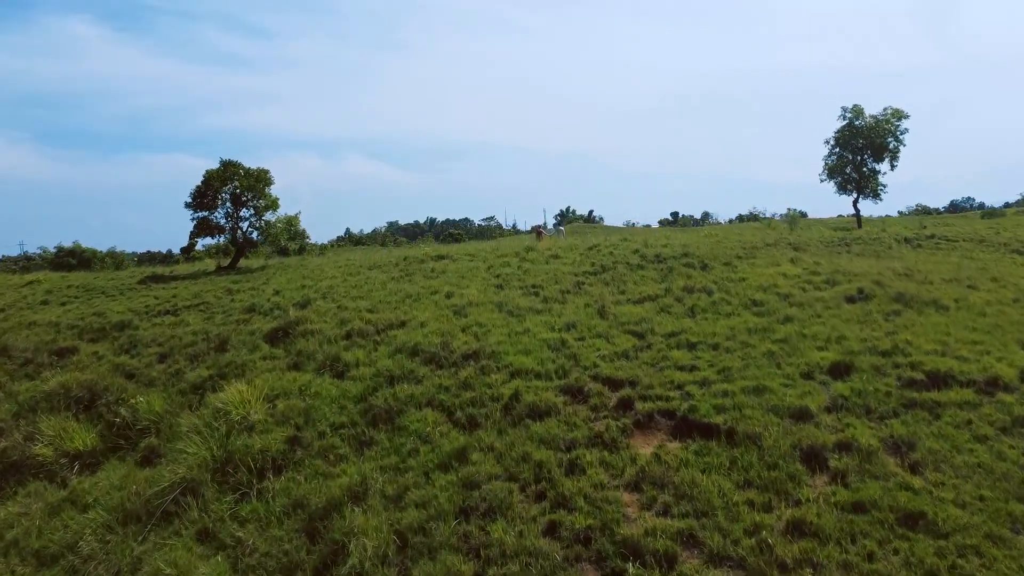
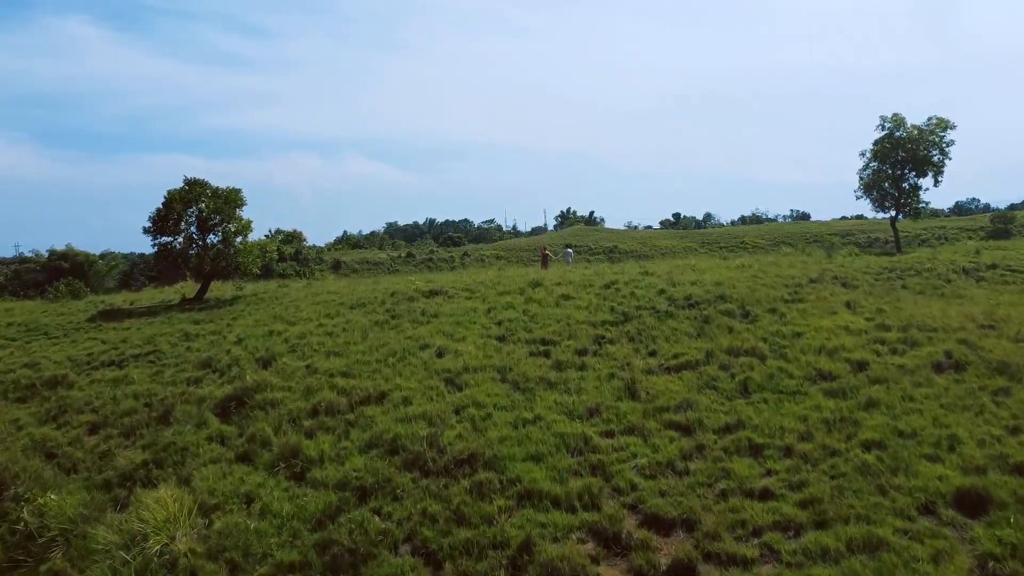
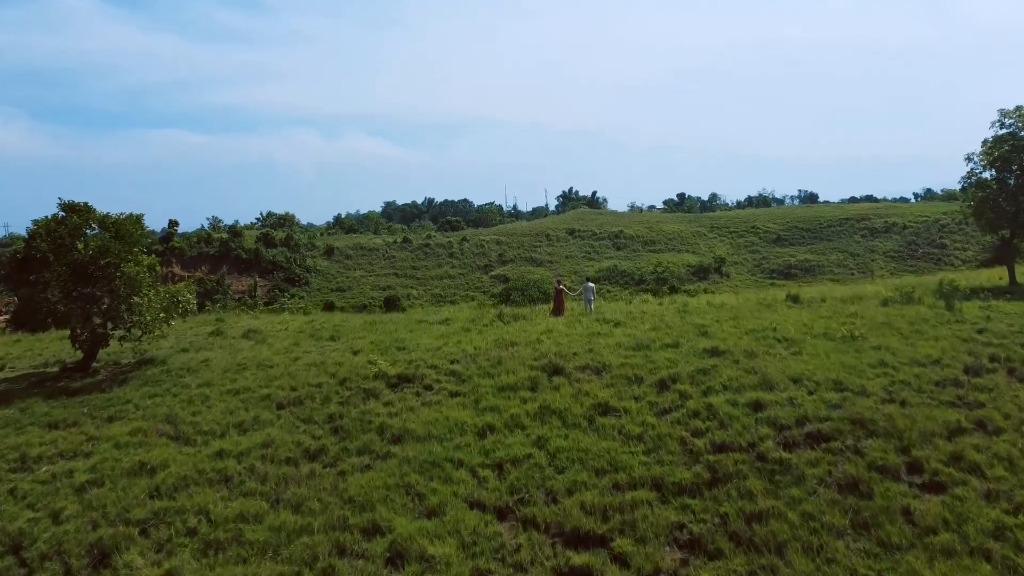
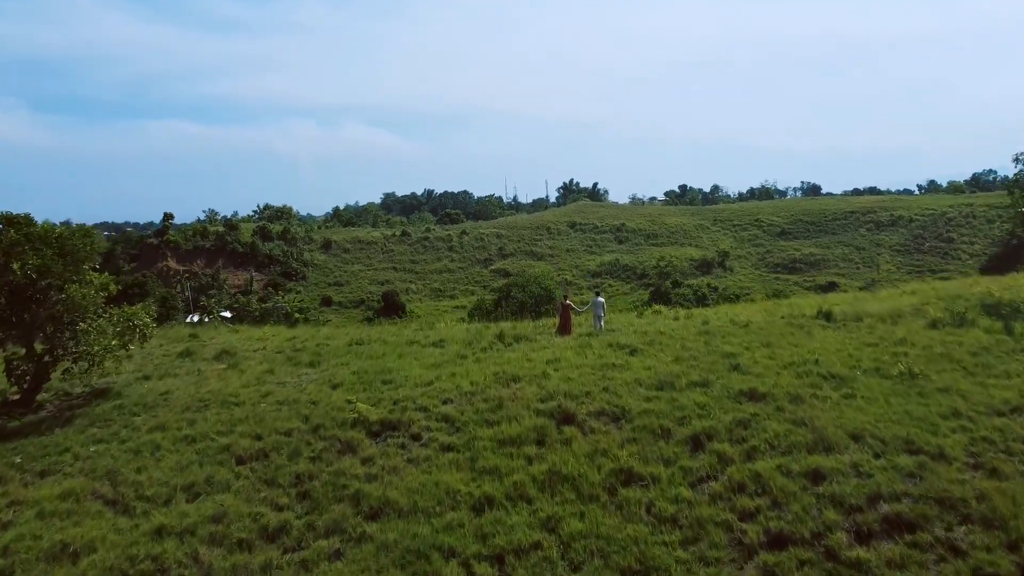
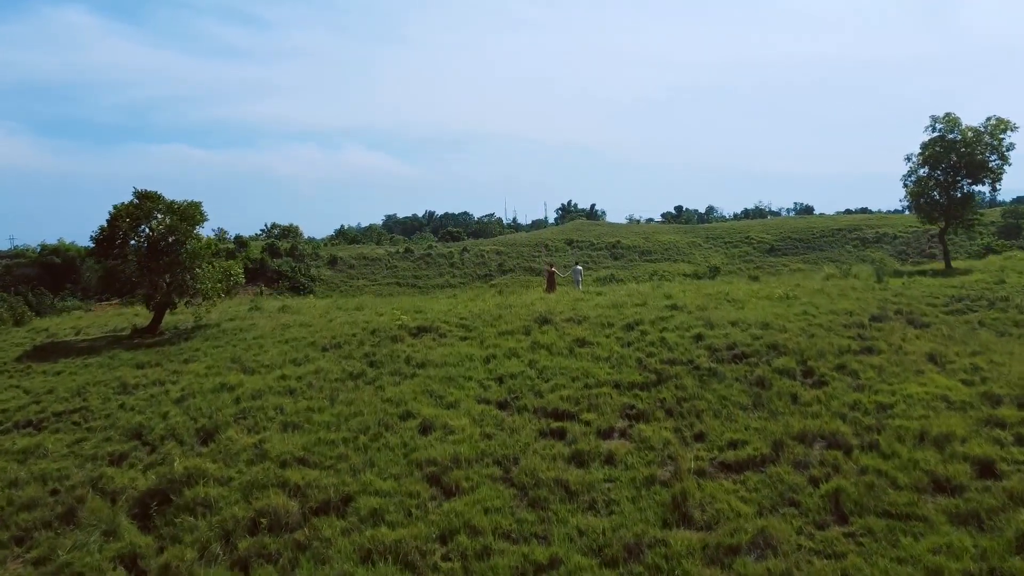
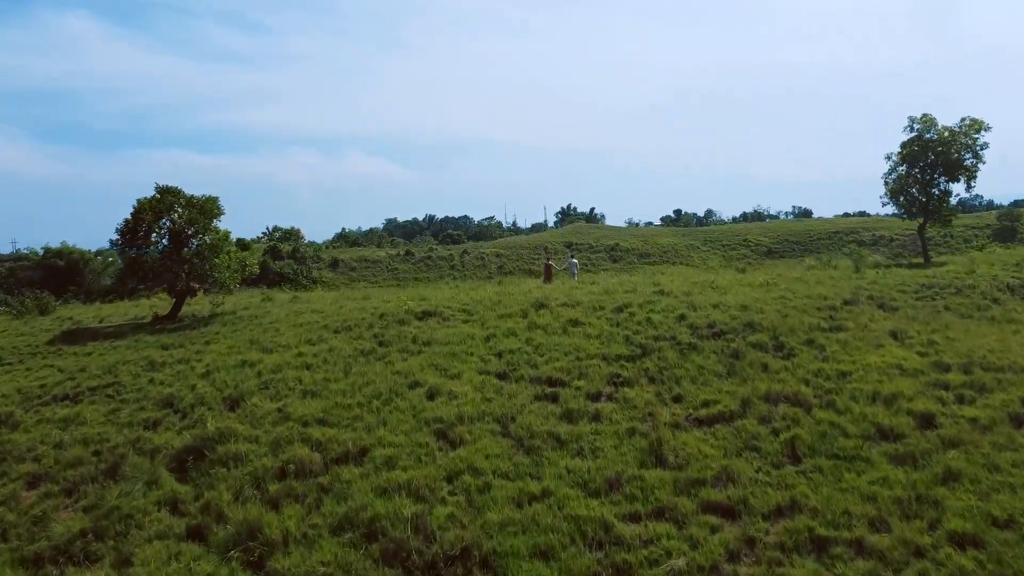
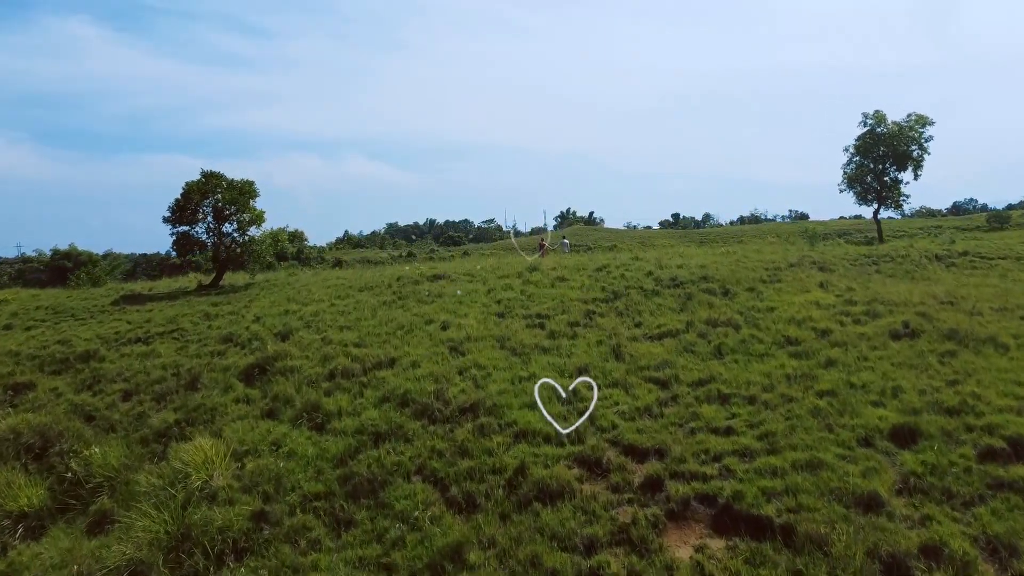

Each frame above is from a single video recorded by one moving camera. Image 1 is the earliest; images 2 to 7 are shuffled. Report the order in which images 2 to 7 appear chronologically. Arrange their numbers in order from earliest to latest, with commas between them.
7, 2, 6, 5, 3, 4
